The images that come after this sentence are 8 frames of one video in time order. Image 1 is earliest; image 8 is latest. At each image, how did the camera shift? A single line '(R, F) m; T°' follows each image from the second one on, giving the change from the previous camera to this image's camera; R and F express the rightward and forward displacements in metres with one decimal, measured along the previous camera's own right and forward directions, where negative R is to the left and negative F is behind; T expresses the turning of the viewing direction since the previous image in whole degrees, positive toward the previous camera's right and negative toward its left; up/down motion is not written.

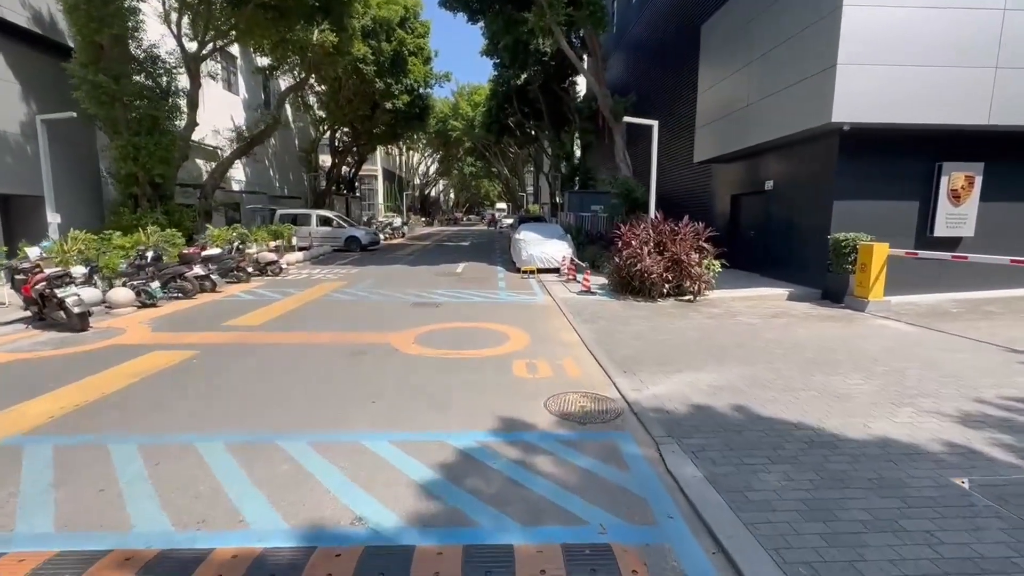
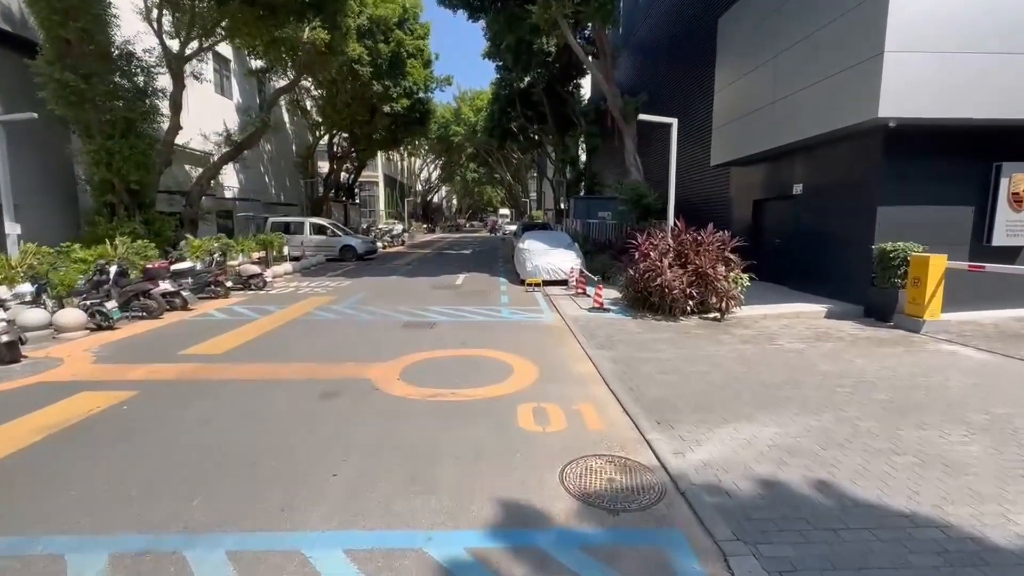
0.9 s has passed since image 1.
(0.0, +1.2) m; 0°
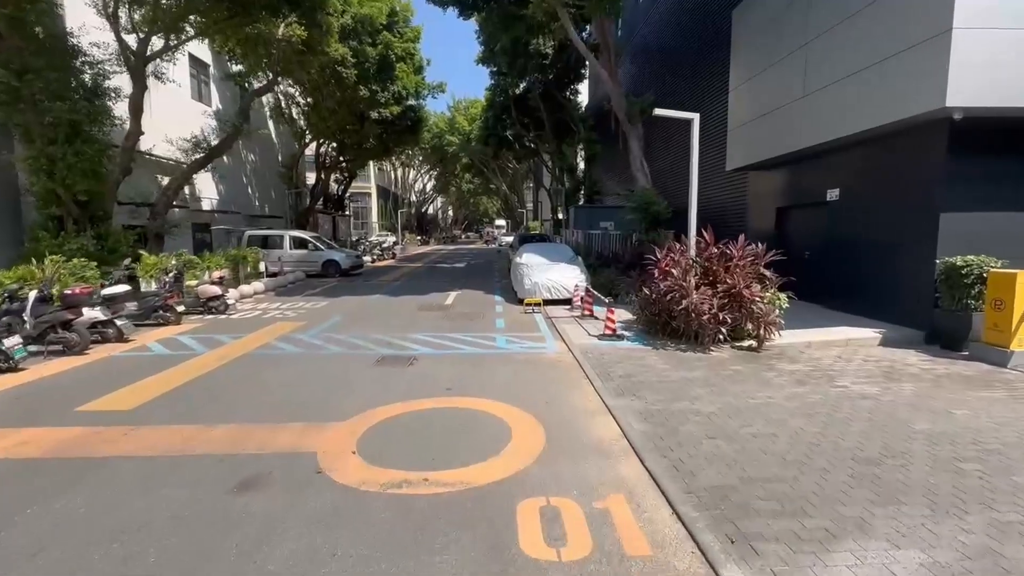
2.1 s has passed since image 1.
(0.0, +1.7) m; 0°
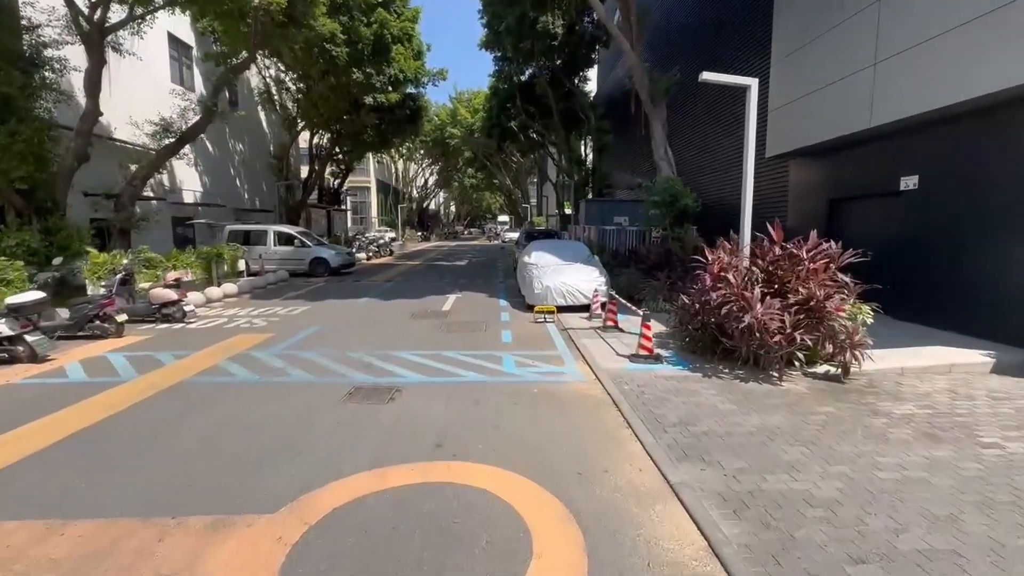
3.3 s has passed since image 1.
(-0.1, +1.9) m; 0°
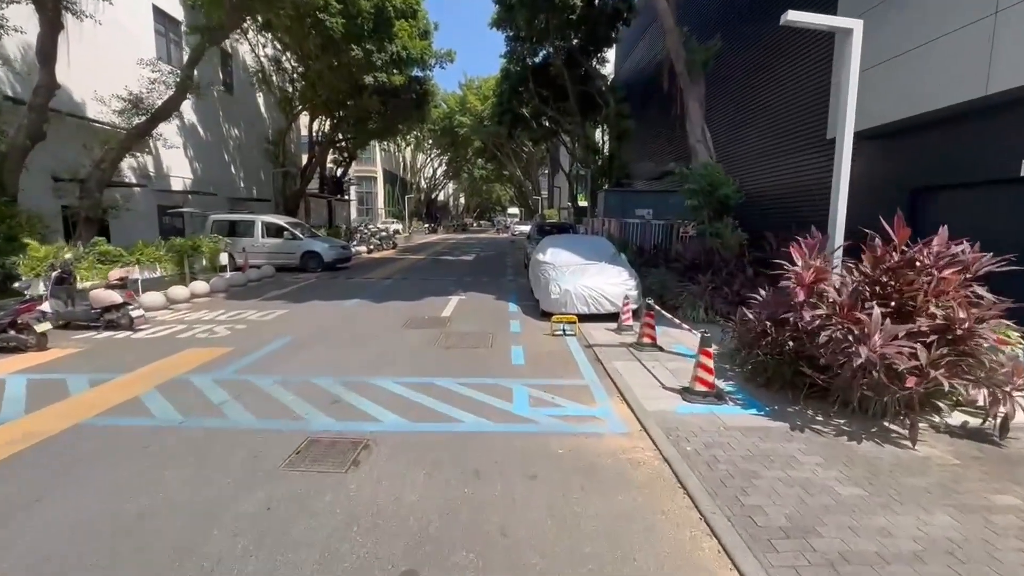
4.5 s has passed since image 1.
(-0.1, +1.9) m; -1°
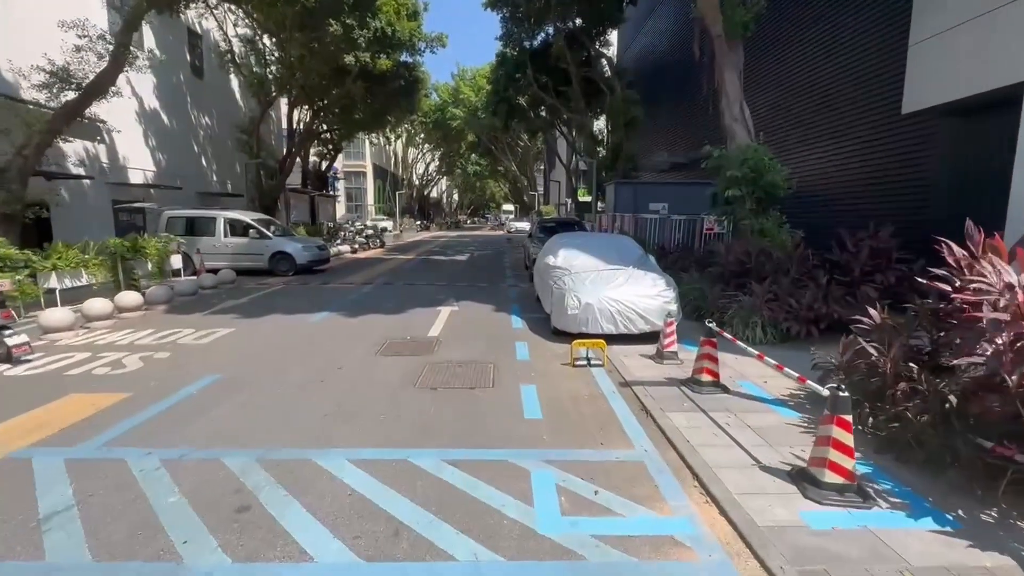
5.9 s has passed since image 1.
(-0.2, +2.1) m; +1°
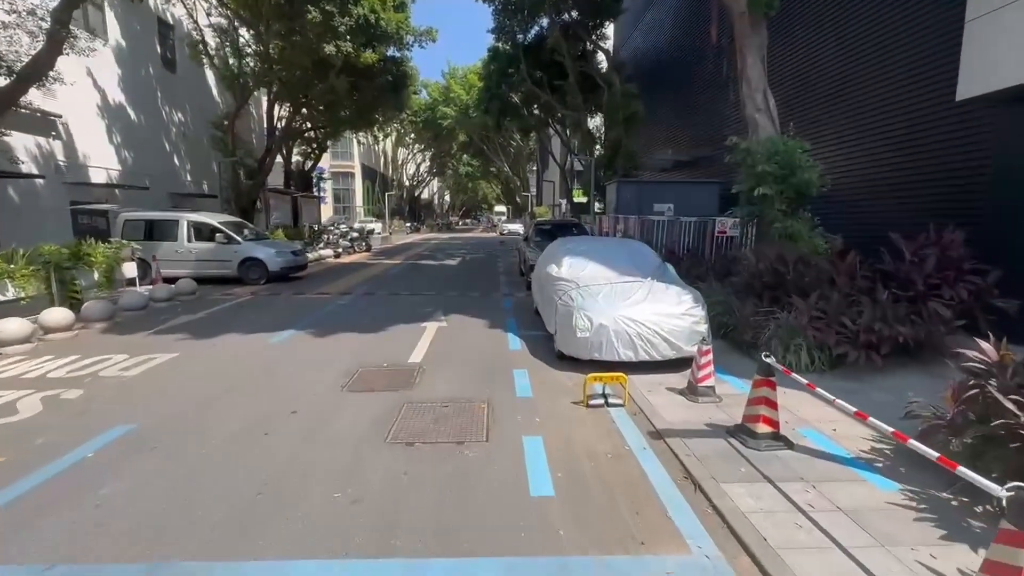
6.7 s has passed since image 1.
(-0.1, +1.3) m; +1°
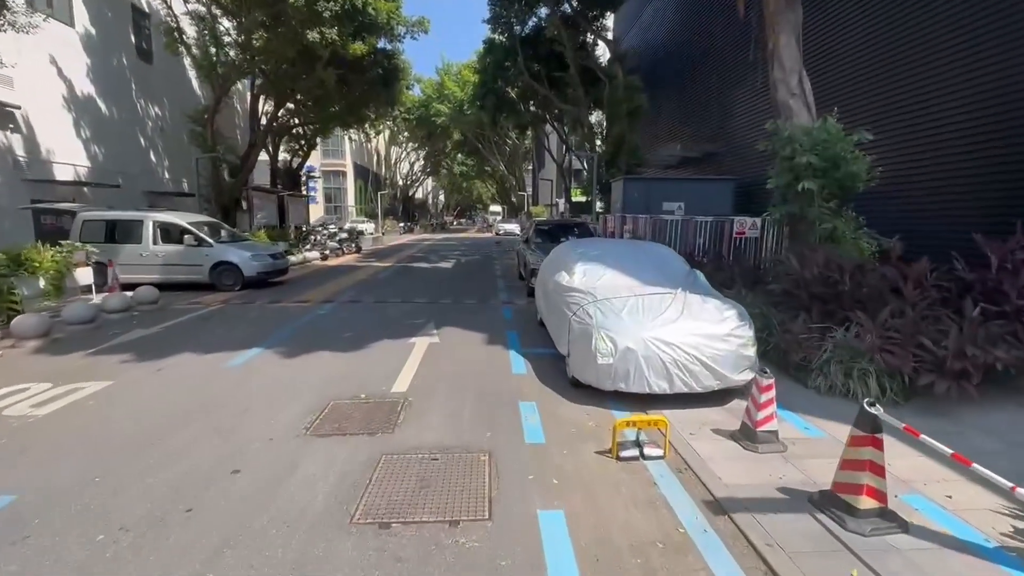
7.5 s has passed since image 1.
(-0.1, +1.2) m; +1°
